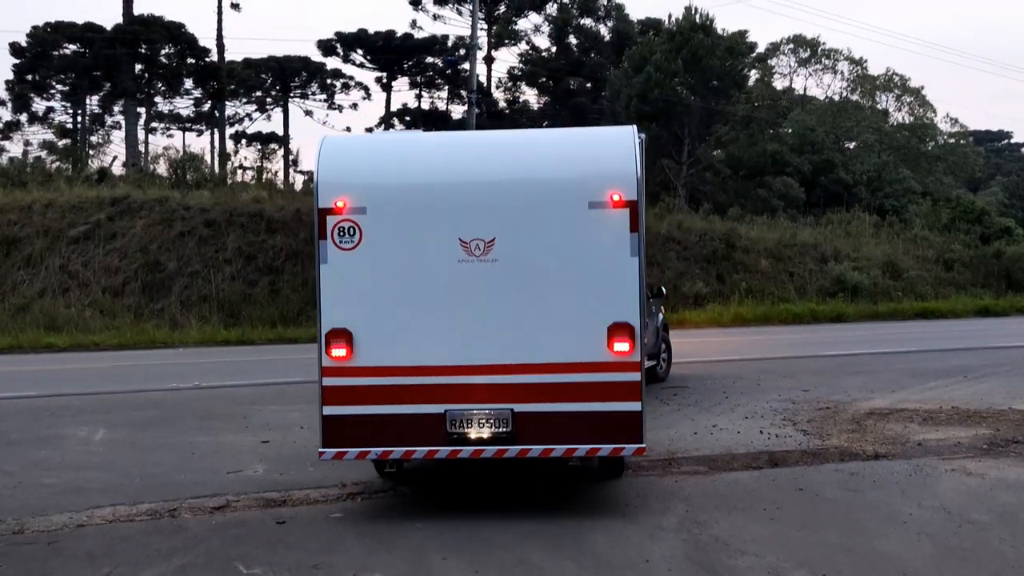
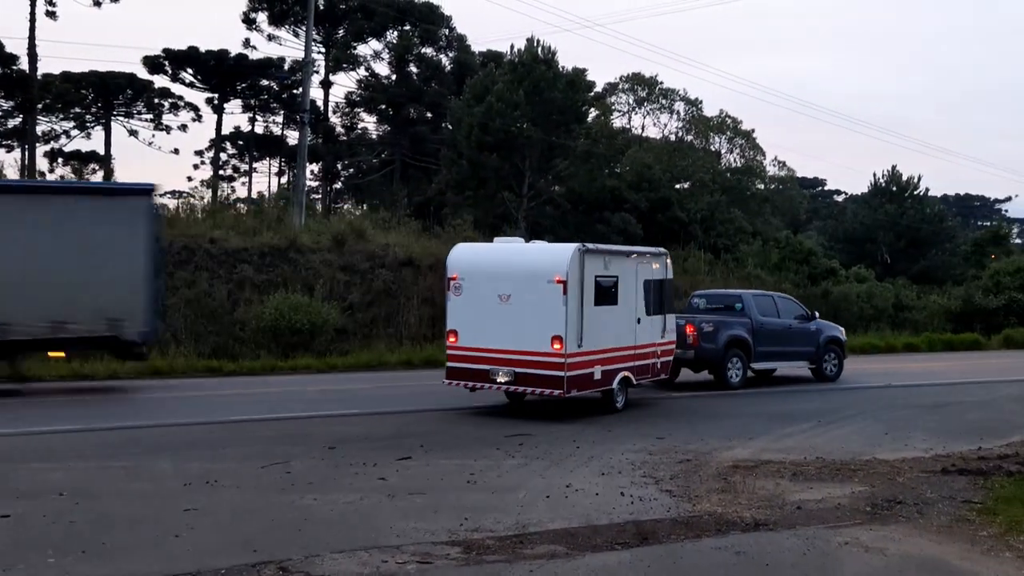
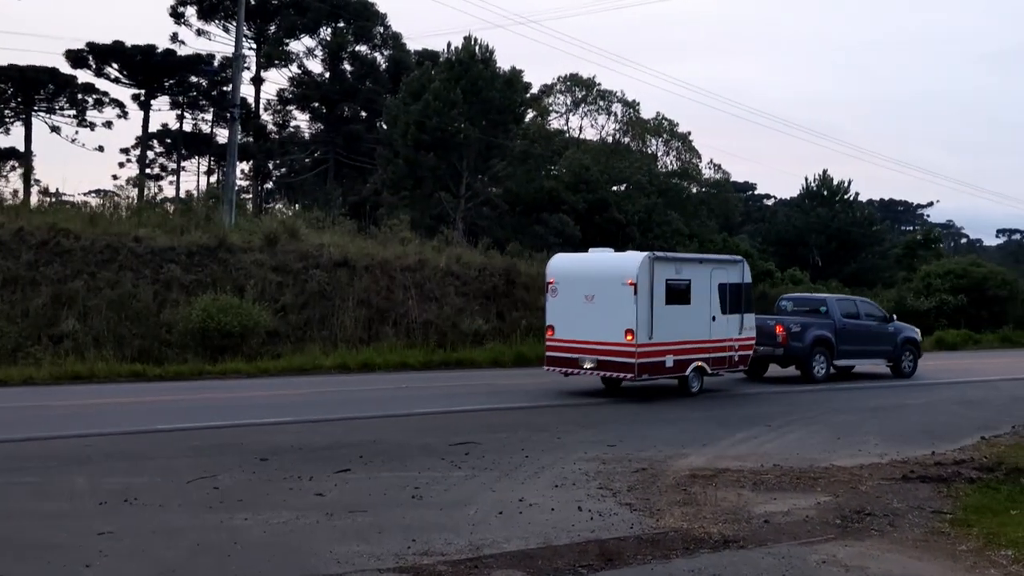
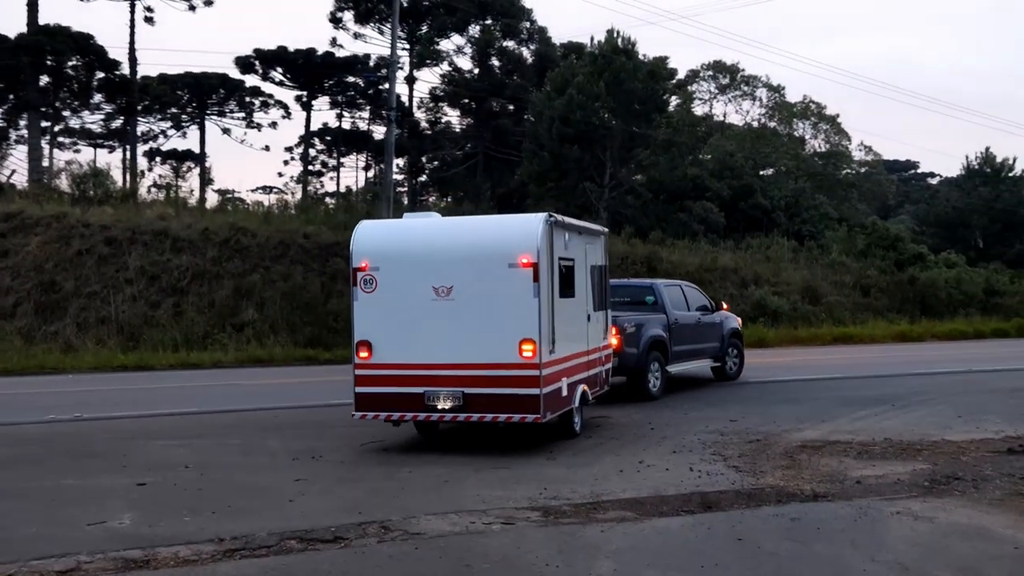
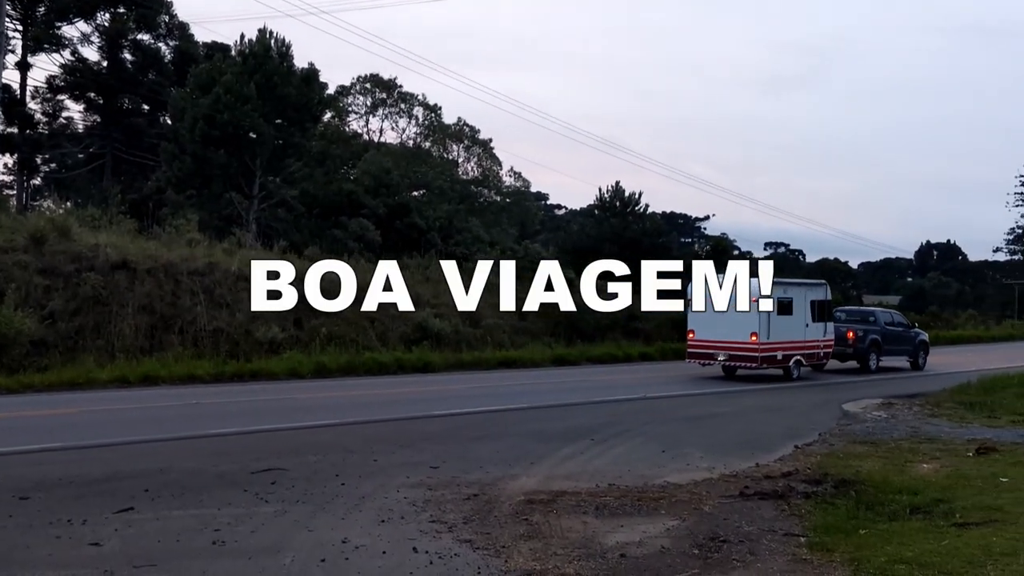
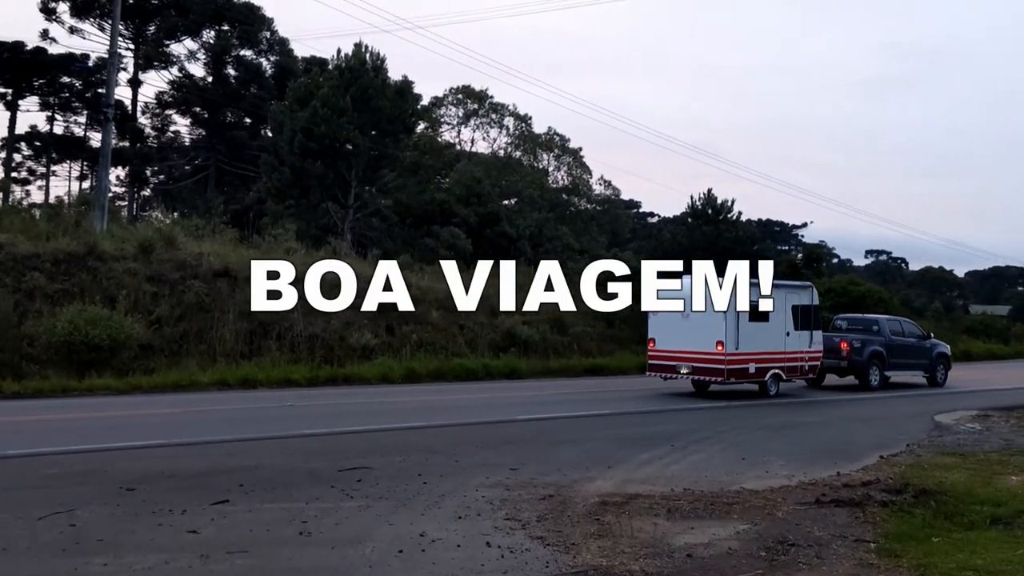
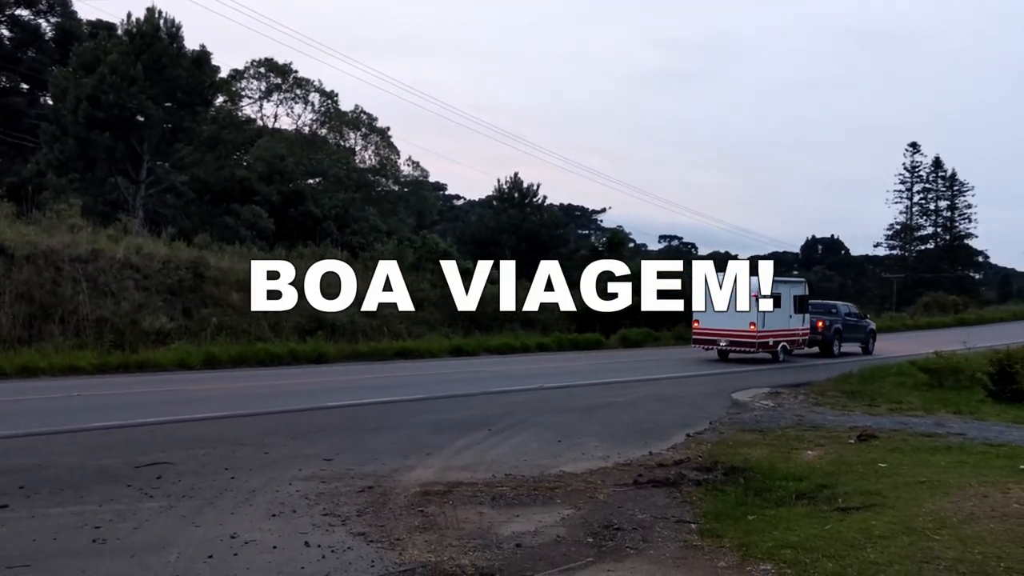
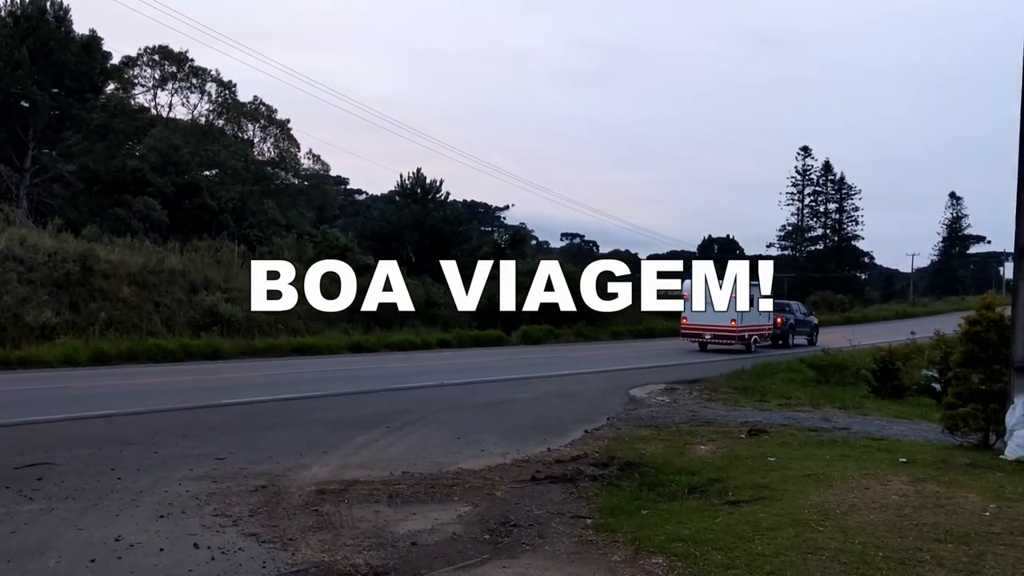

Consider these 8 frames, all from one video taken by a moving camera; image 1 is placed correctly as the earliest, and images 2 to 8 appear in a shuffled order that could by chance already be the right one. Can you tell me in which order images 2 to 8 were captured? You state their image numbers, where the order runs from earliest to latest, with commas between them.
4, 2, 3, 6, 5, 7, 8
